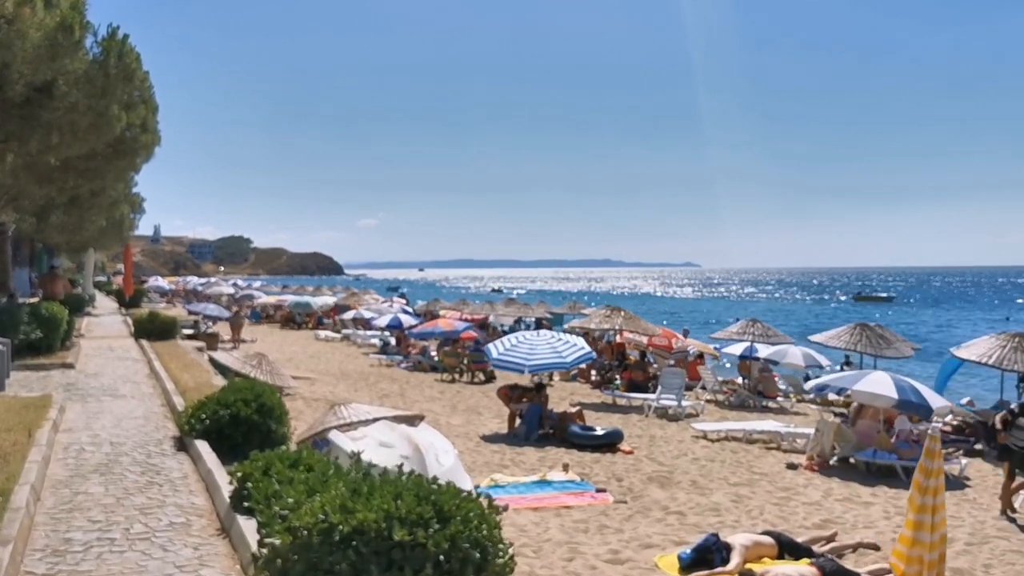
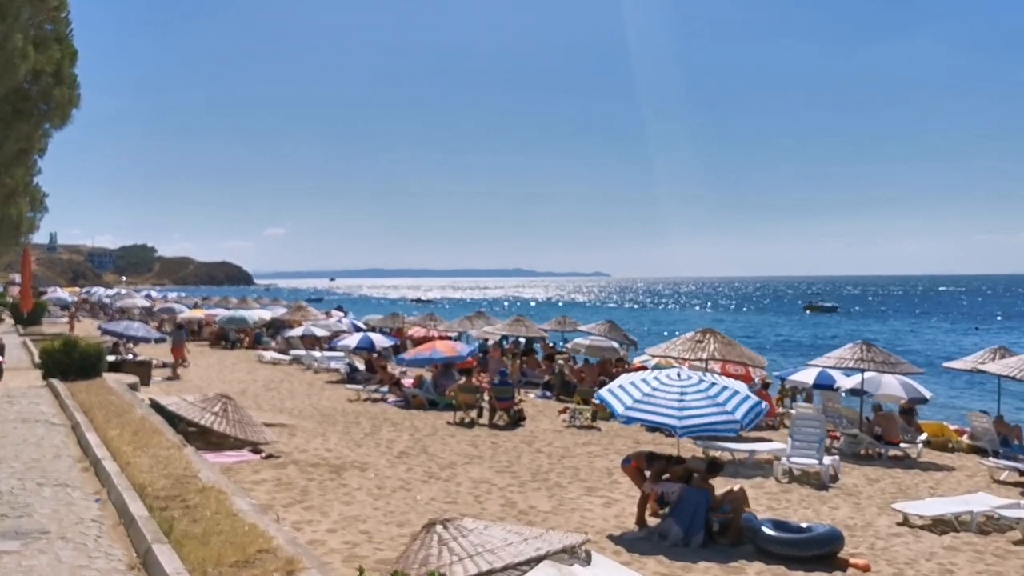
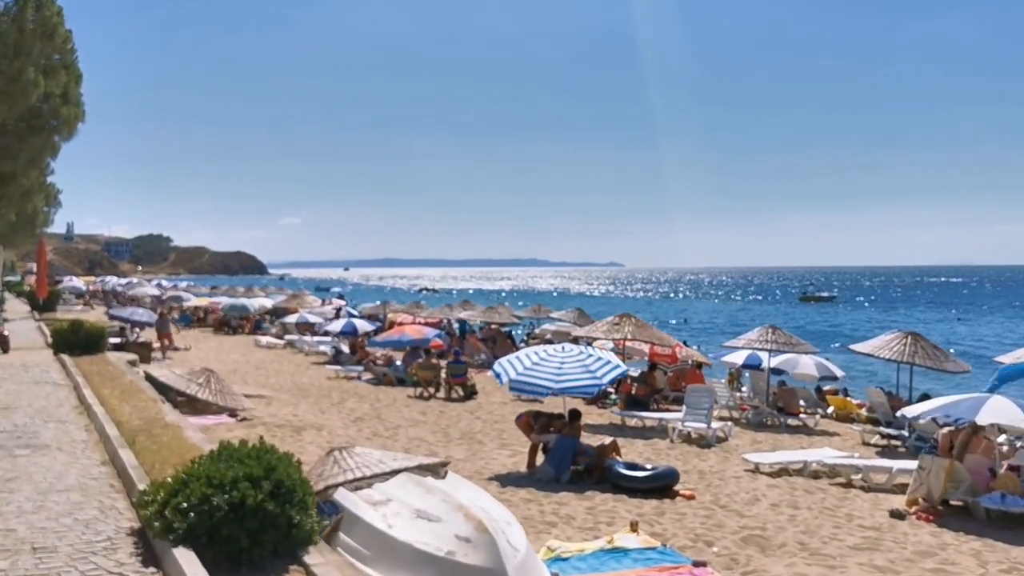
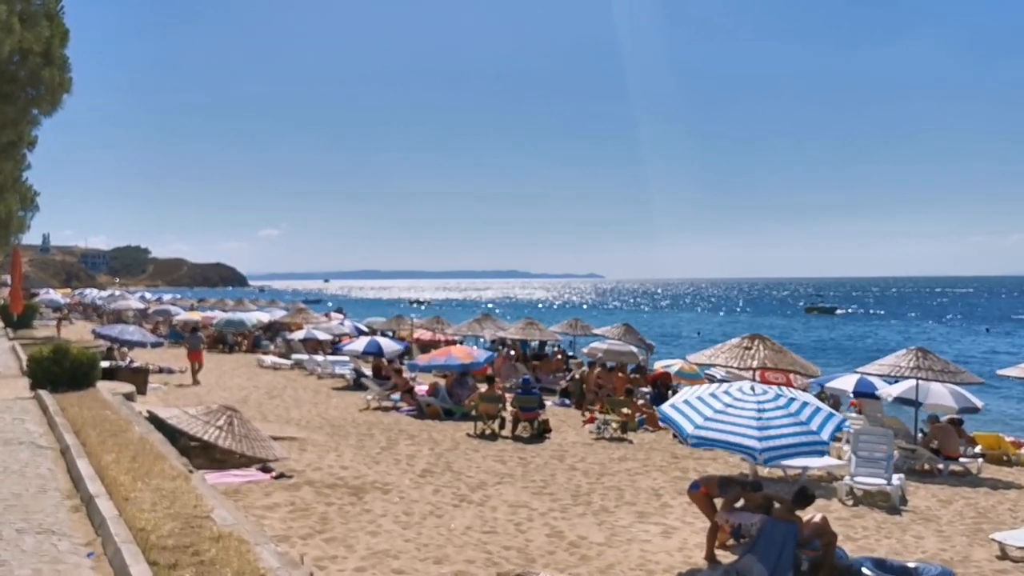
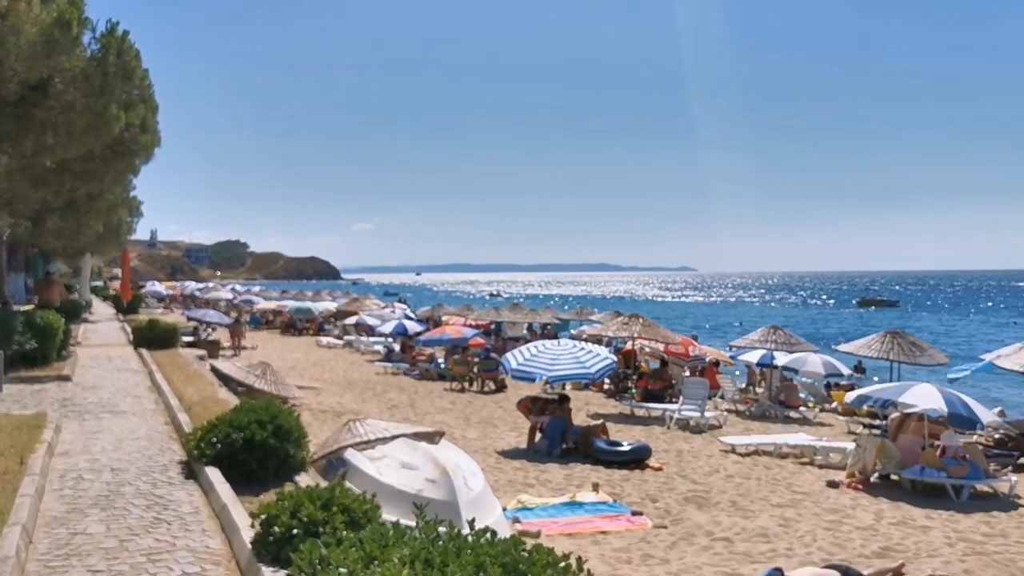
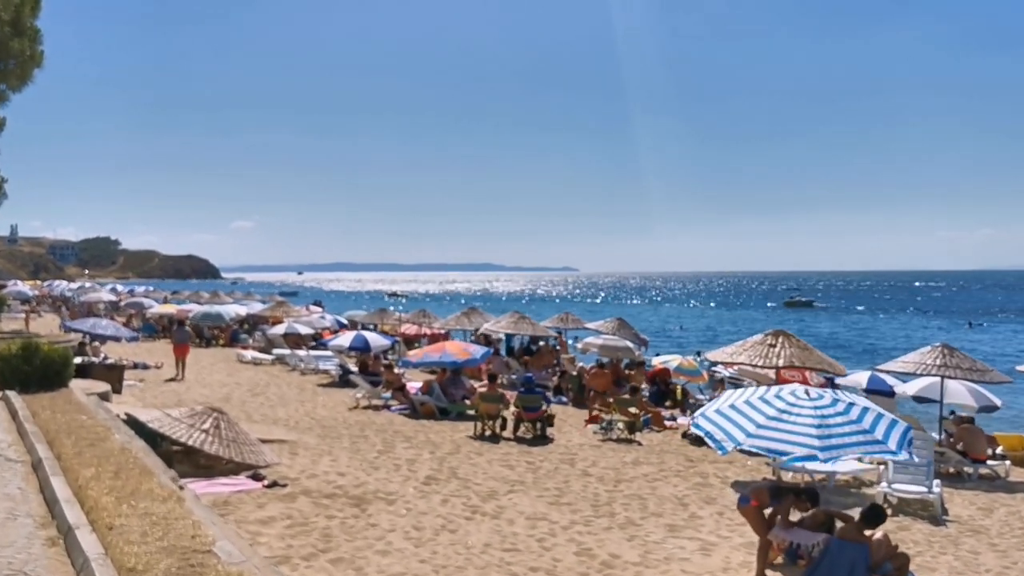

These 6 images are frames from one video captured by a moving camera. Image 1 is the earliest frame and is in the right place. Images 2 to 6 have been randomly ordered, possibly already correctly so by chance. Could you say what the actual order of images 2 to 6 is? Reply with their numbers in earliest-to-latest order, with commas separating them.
5, 3, 2, 4, 6
